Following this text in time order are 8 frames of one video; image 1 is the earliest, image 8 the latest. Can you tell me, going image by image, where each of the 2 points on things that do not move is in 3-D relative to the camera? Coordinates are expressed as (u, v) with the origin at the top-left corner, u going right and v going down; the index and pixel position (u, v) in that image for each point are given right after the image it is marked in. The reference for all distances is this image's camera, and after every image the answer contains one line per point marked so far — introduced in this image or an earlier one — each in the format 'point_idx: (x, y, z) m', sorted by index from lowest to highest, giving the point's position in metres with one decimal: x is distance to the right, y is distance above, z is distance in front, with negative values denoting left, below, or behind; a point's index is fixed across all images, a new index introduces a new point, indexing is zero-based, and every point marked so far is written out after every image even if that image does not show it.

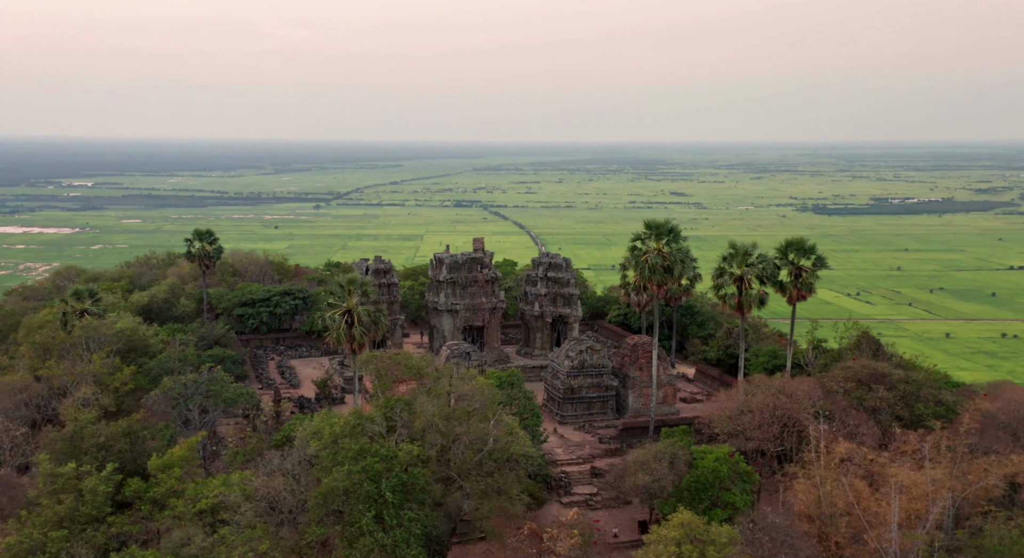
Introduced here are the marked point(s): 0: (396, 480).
0: (-2.4, -4.5, +18.8) m
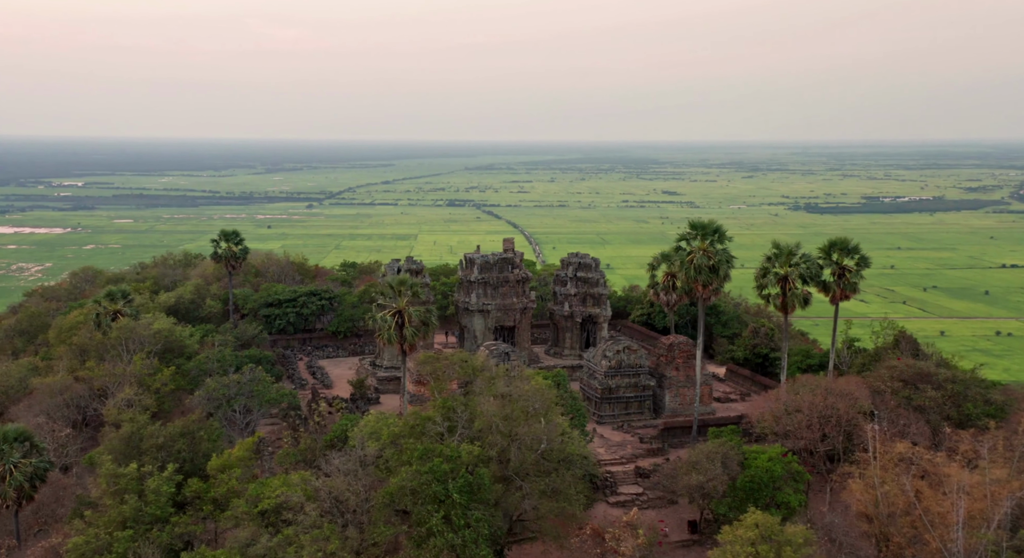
0: (-1.0, -4.5, +18.8) m
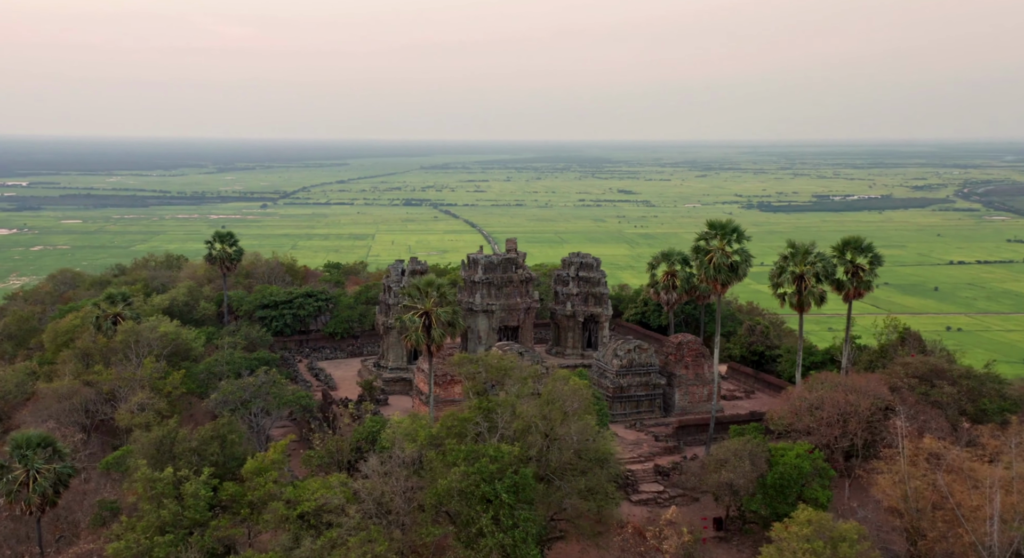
0: (+0.1, -4.5, +18.8) m
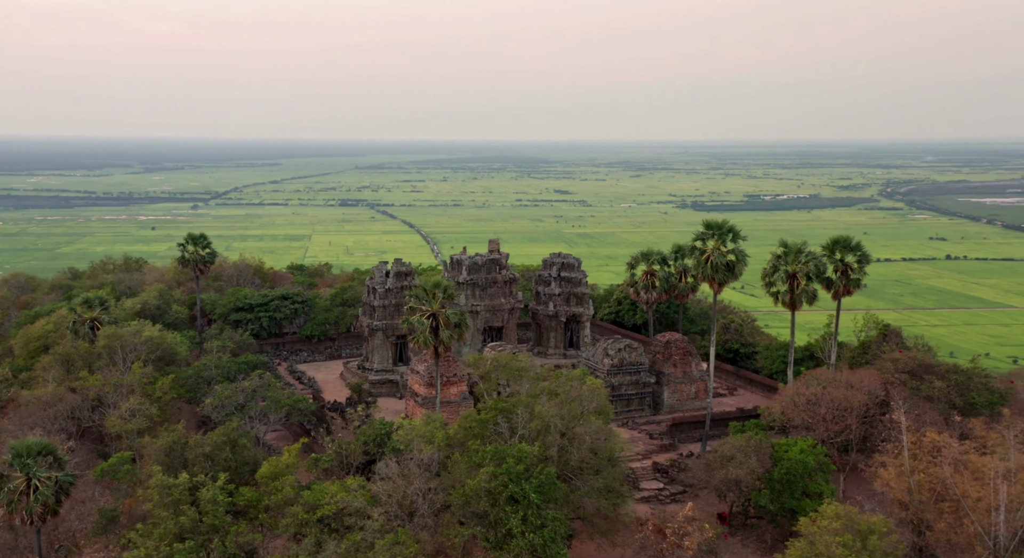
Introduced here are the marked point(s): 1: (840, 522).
0: (+0.7, -4.5, +18.9) m
1: (+6.5, -4.8, +16.7) m
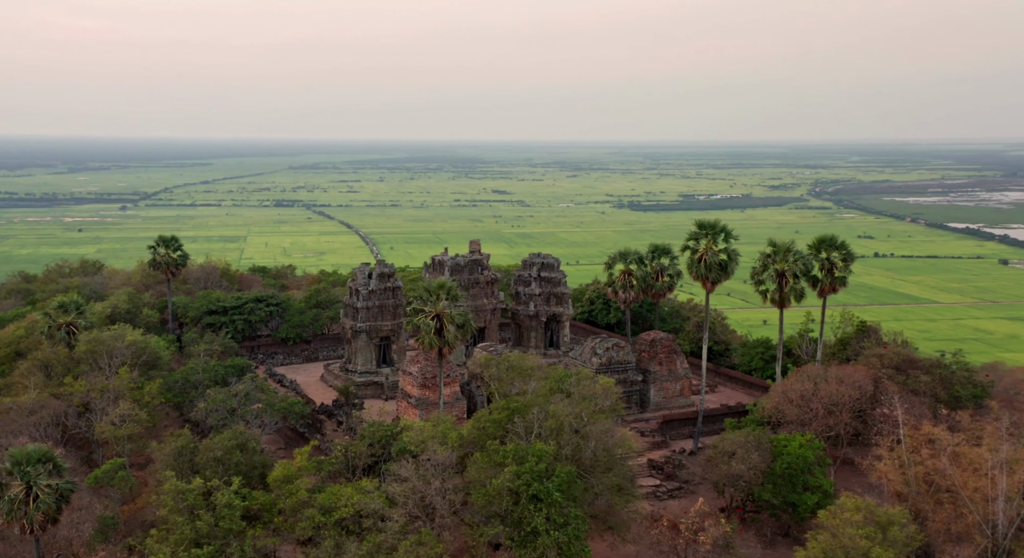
0: (+1.1, -4.6, +19.1) m
1: (+7.1, -4.8, +17.1) m
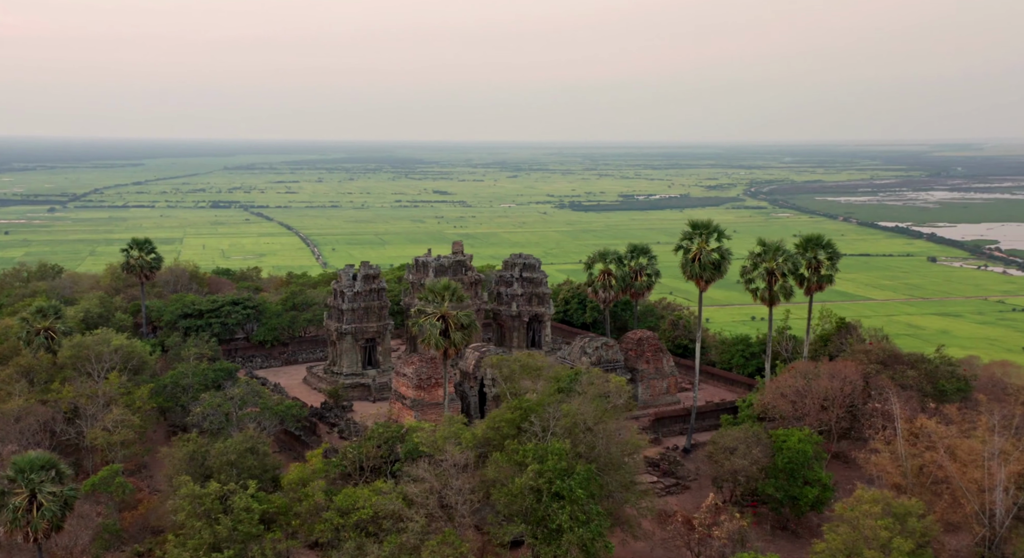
0: (+1.6, -4.6, +19.4) m
1: (+7.7, -4.8, +17.7) m
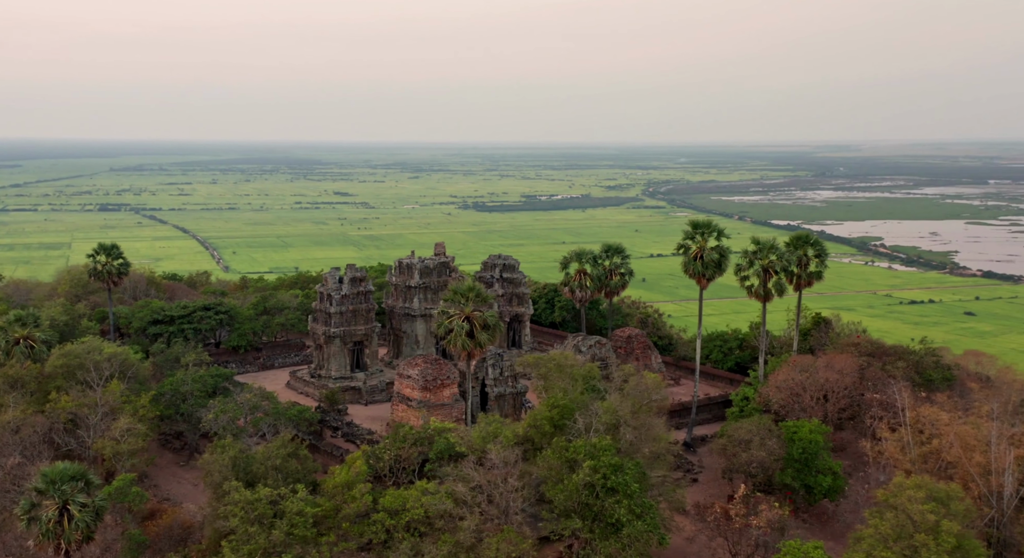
0: (+2.9, -4.6, +20.0) m
1: (+9.0, -4.7, +18.7) m
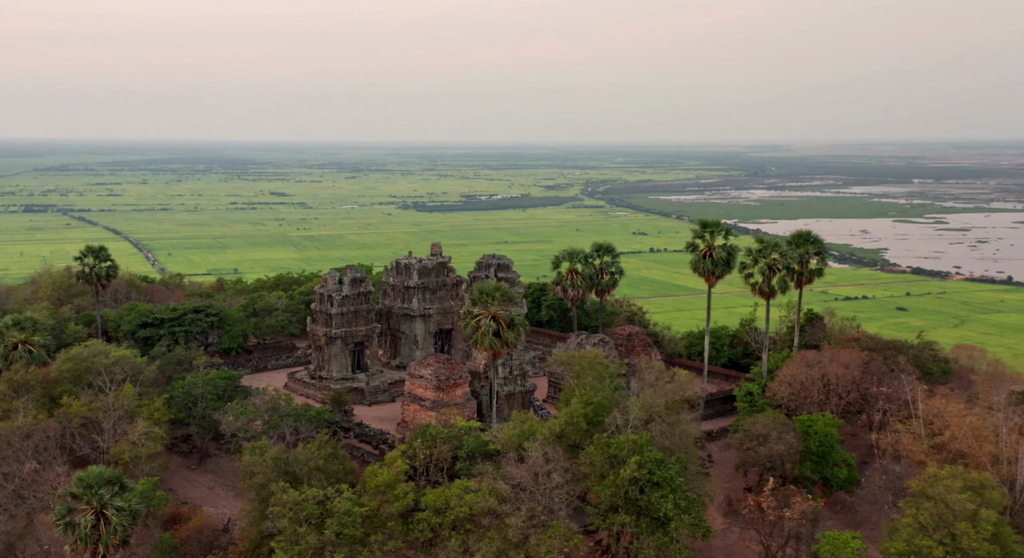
0: (+3.9, -4.6, +20.6) m
1: (+10.1, -4.6, +19.5) m
